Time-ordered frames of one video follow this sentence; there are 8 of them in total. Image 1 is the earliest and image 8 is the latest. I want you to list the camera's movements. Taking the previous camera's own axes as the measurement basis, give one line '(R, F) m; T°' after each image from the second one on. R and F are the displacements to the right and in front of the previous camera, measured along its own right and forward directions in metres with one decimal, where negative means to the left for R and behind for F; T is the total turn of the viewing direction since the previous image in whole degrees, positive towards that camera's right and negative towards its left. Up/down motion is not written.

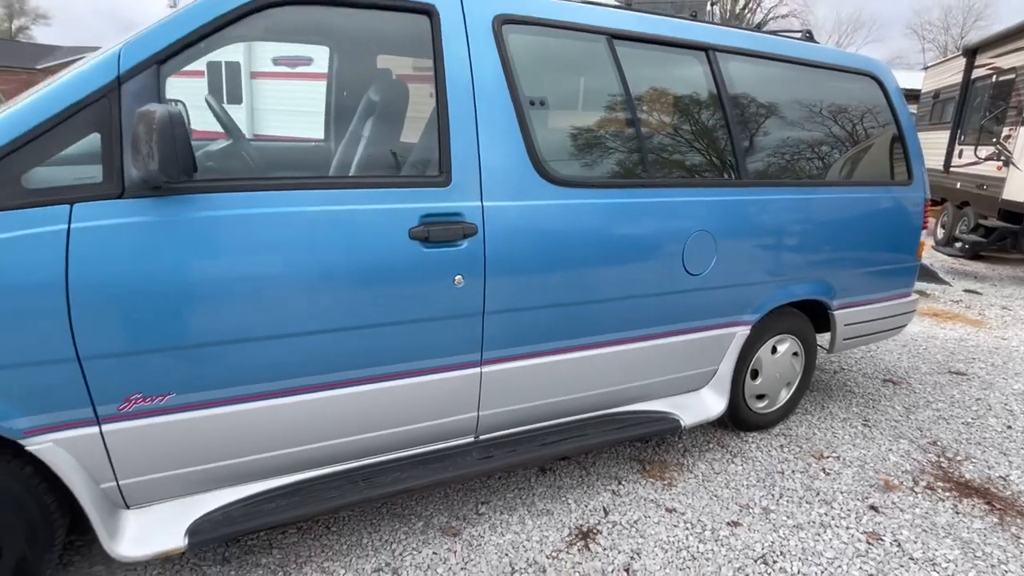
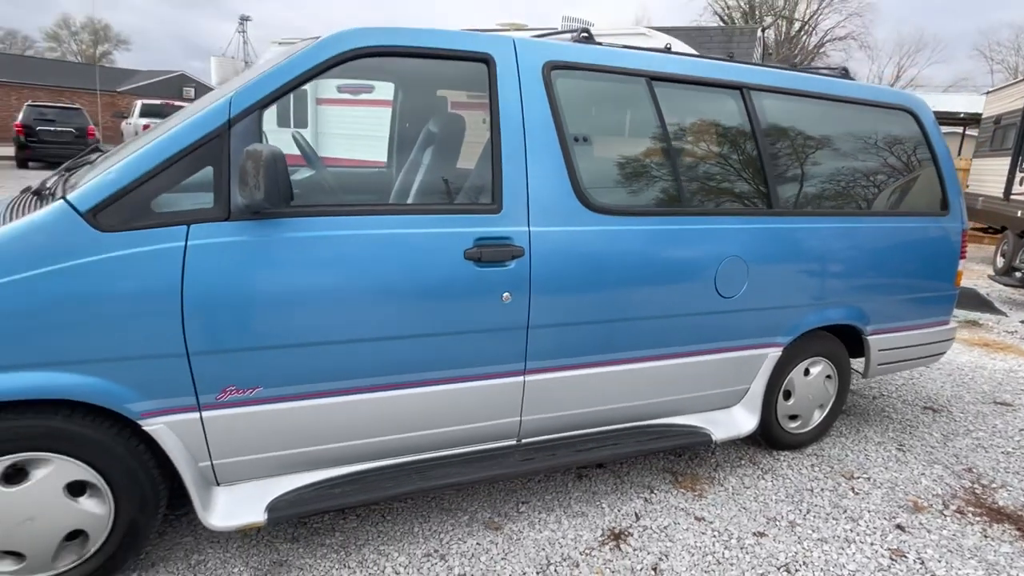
(0.0, -0.2) m; -4°
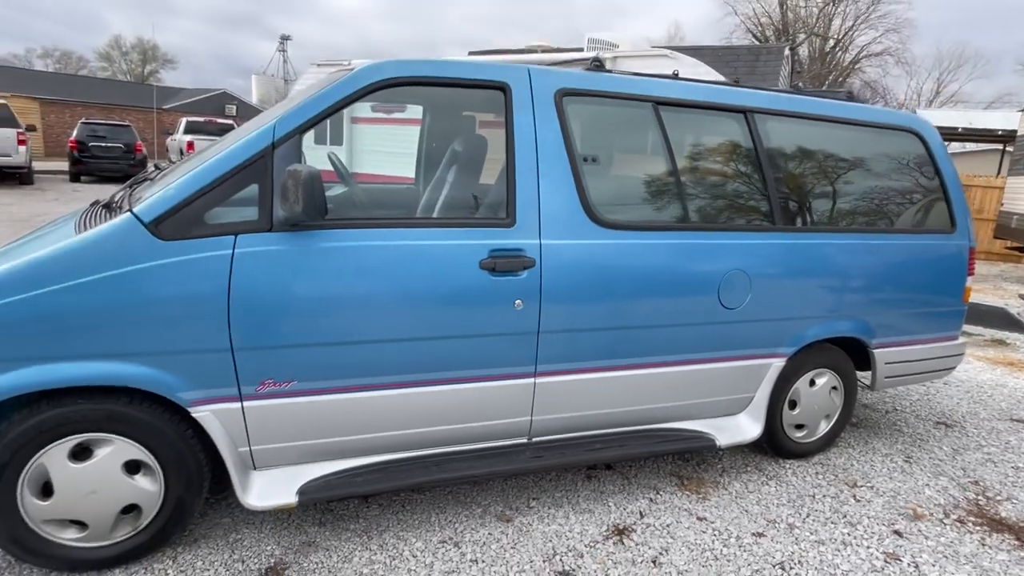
(+0.1, -0.2) m; -3°
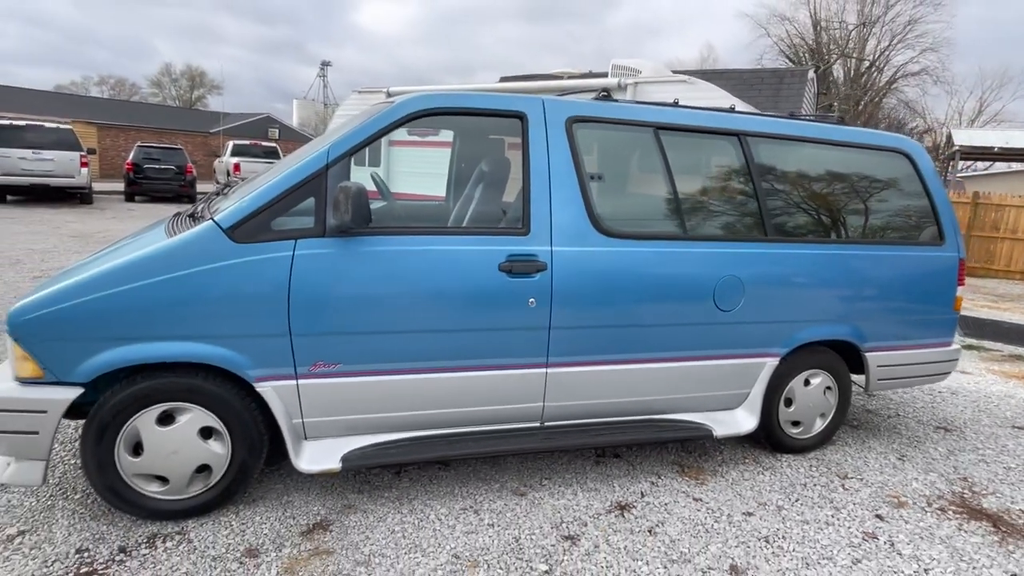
(+0.1, -0.3) m; -3°
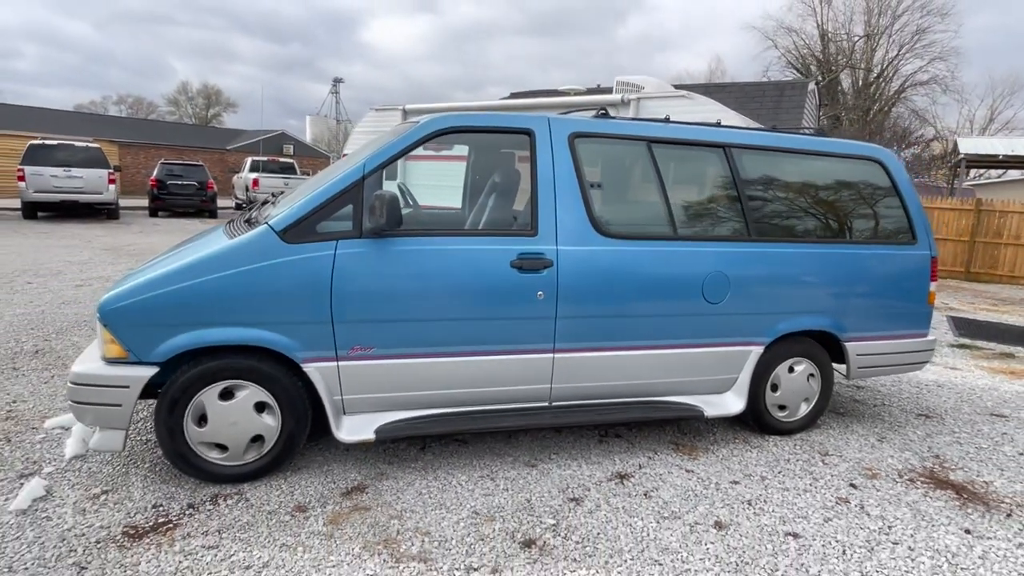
(0.0, -0.4) m; -1°
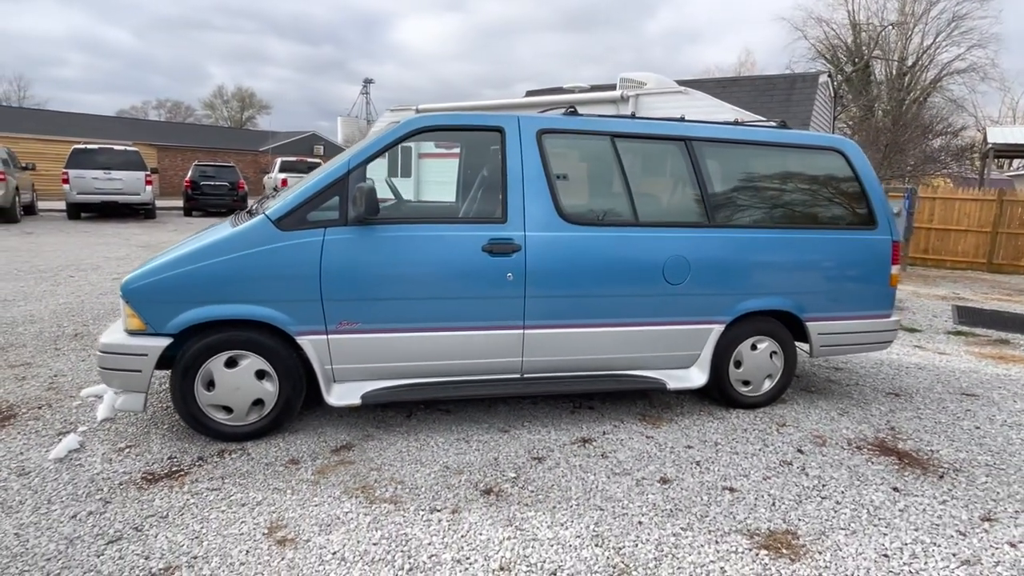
(+0.3, -0.3) m; -3°
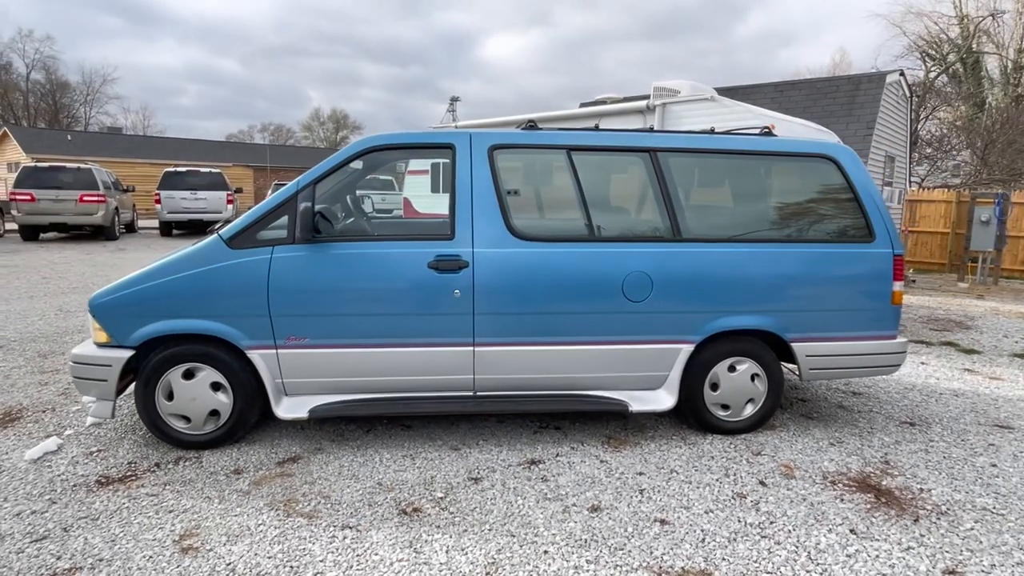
(+0.7, +0.1) m; -8°
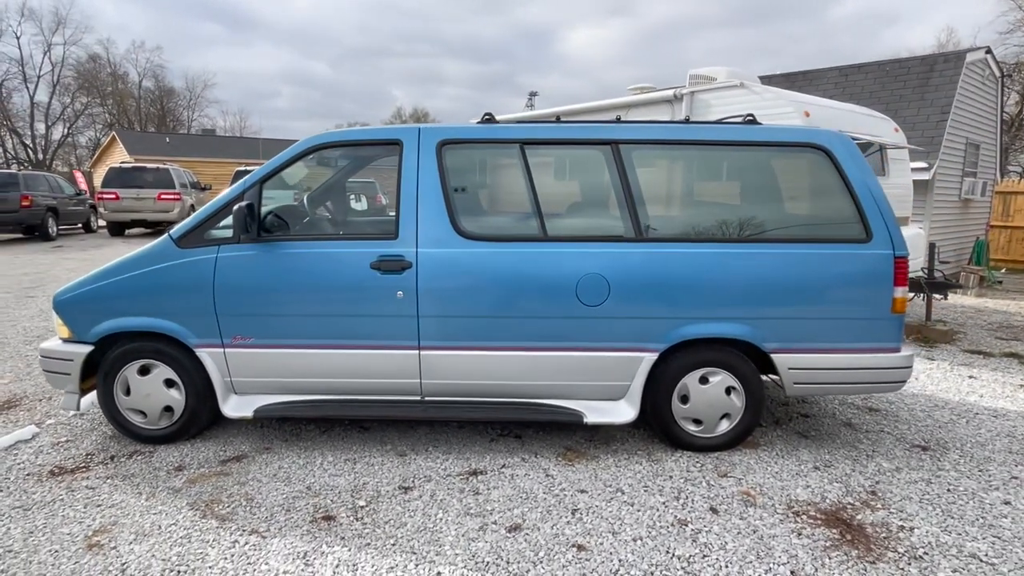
(+0.7, +0.2) m; -7°
